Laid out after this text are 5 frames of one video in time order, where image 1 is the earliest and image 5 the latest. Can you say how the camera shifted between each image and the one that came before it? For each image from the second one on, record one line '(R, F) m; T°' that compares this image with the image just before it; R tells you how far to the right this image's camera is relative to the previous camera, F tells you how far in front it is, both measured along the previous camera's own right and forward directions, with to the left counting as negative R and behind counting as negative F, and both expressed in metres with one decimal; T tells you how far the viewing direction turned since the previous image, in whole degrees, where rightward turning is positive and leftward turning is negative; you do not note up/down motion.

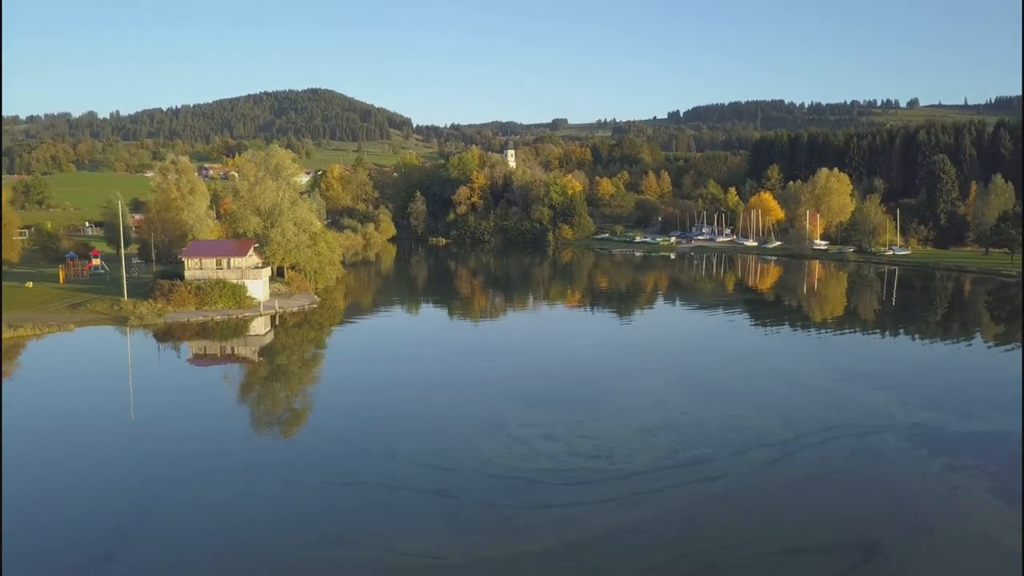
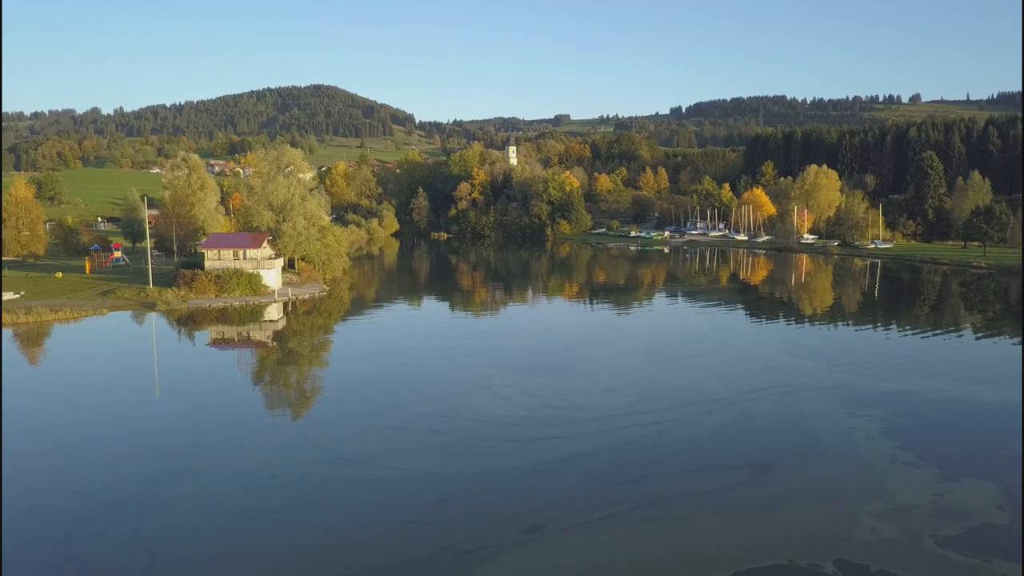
(+0.2, -1.1) m; 0°
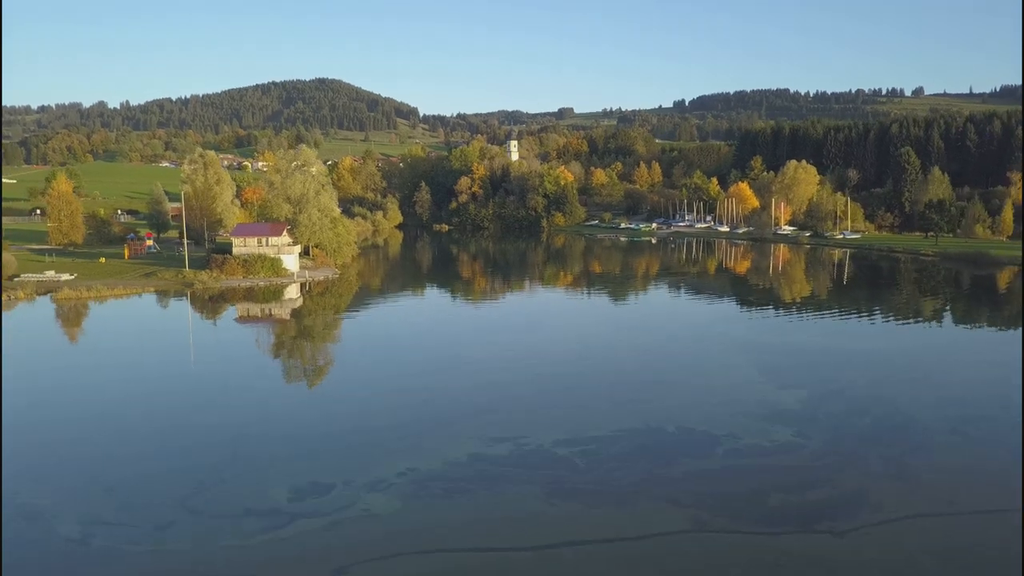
(+0.3, -2.1) m; 0°
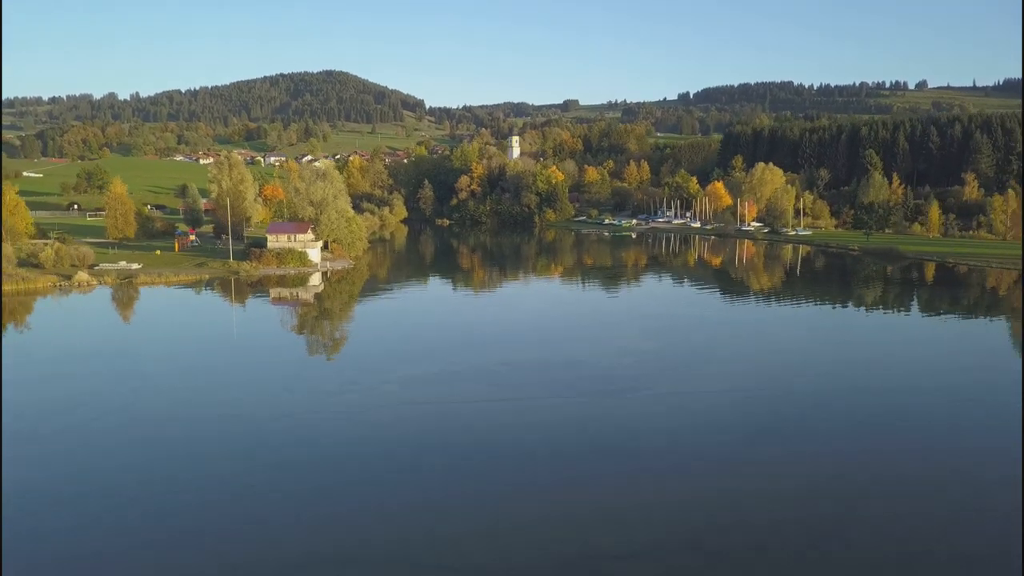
(+0.6, -3.8) m; 0°
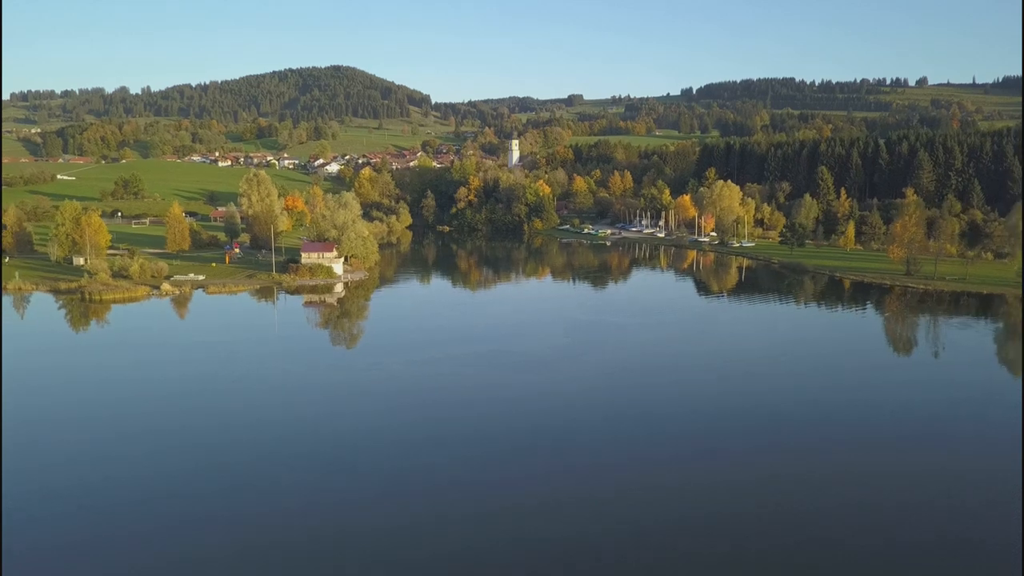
(+0.9, -5.9) m; 0°
